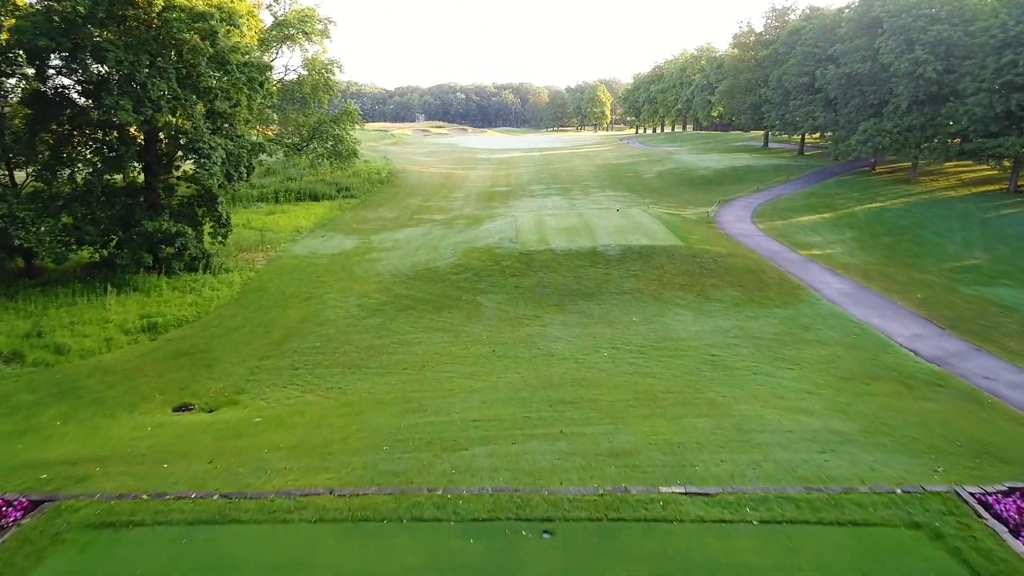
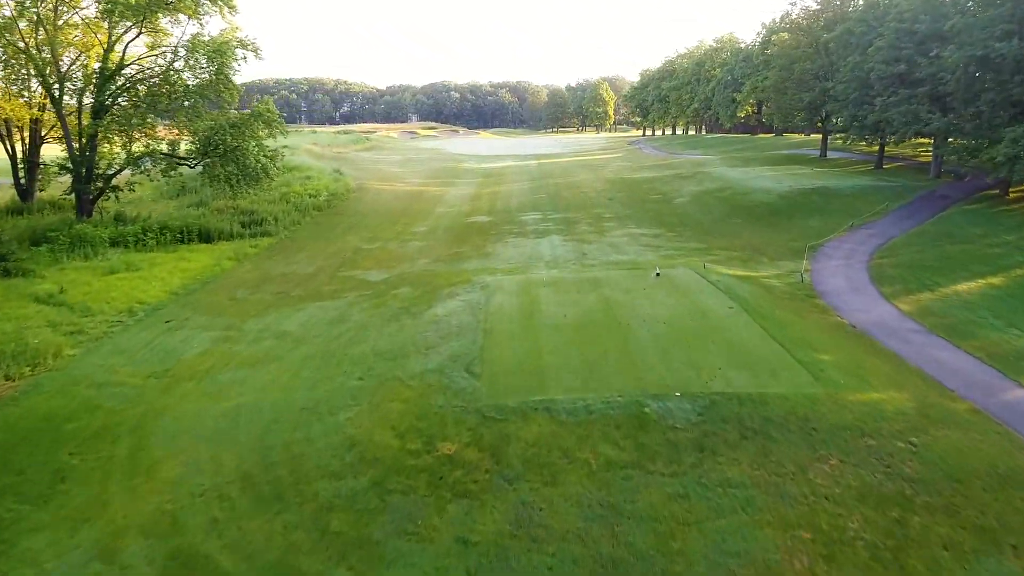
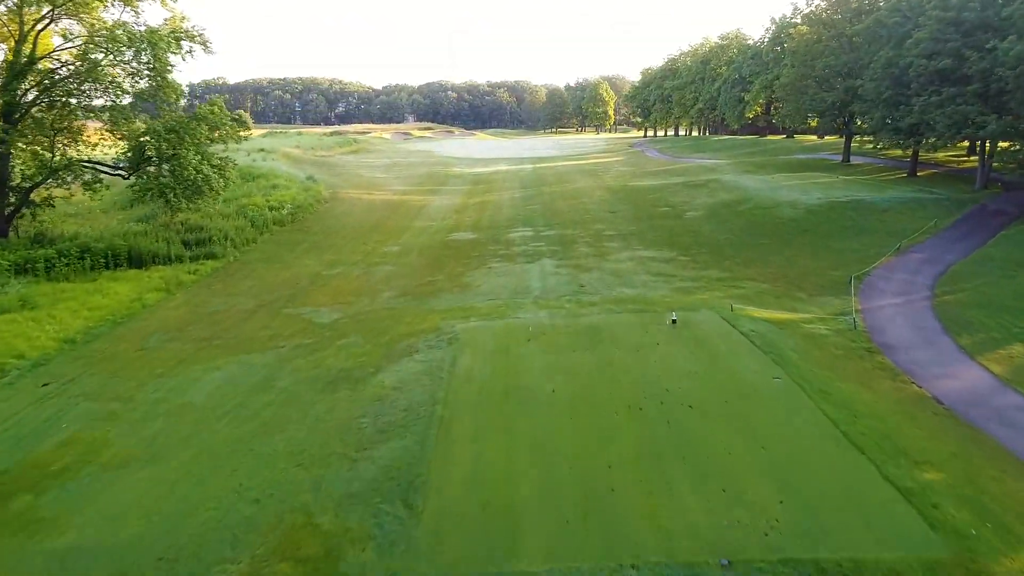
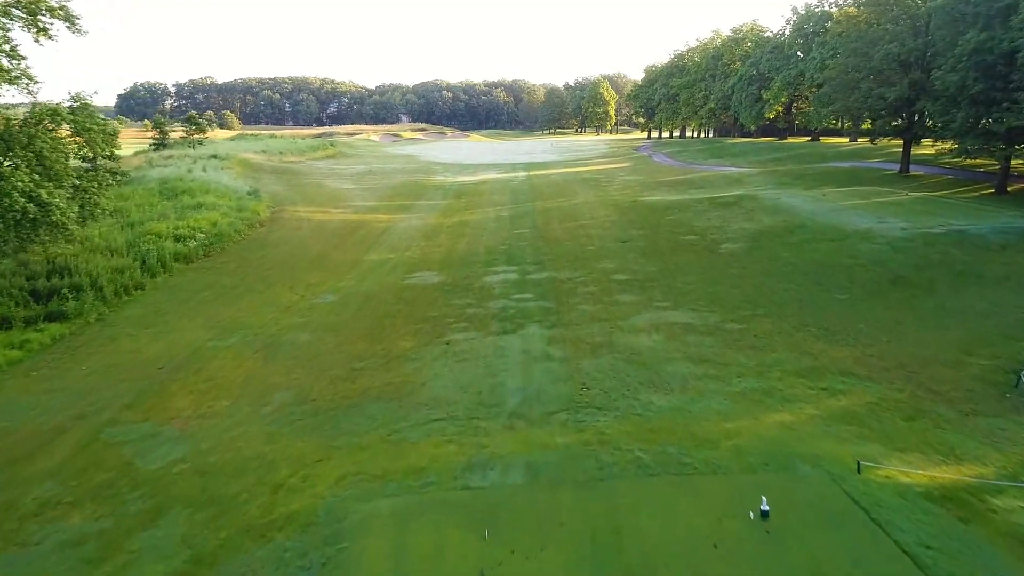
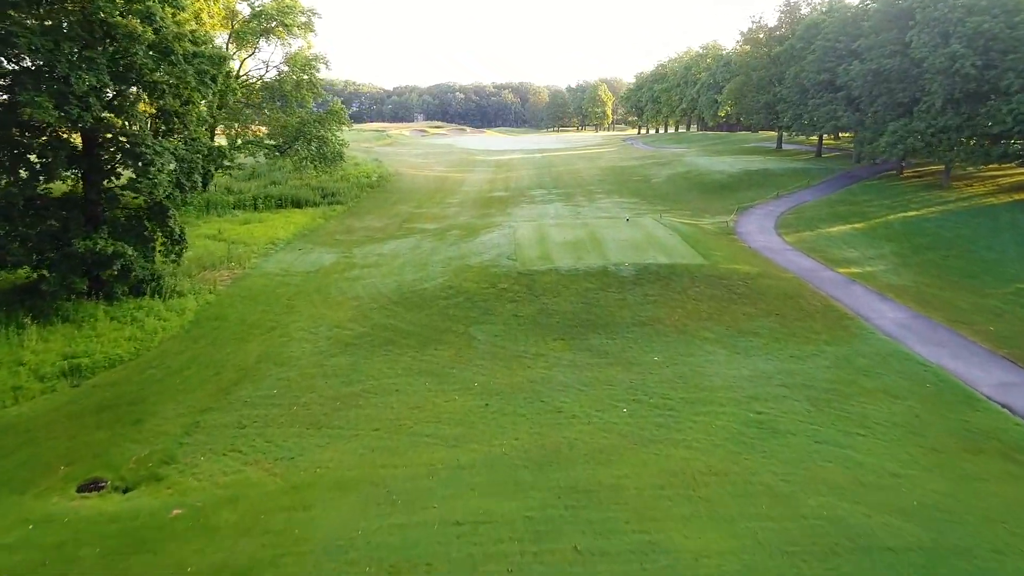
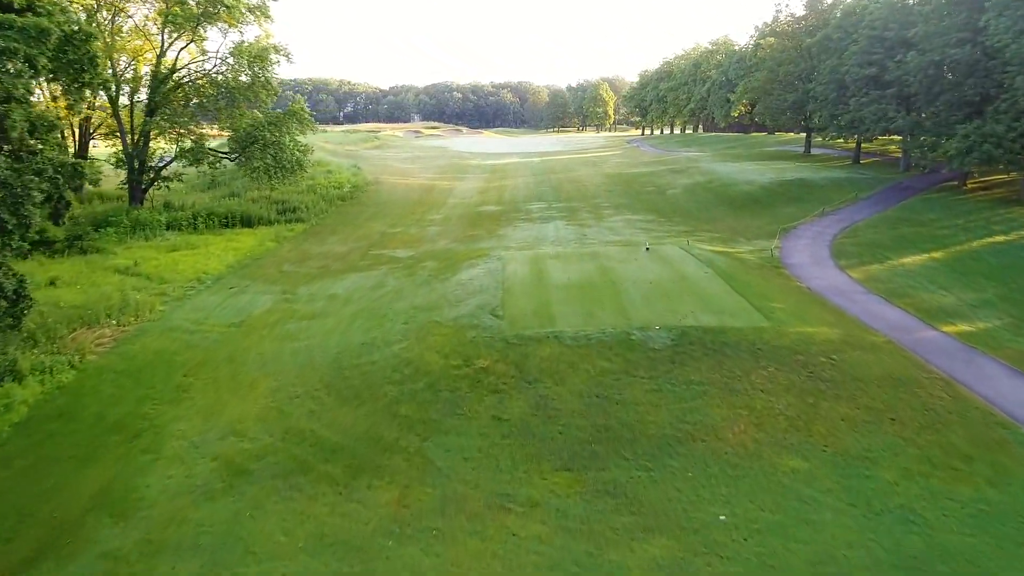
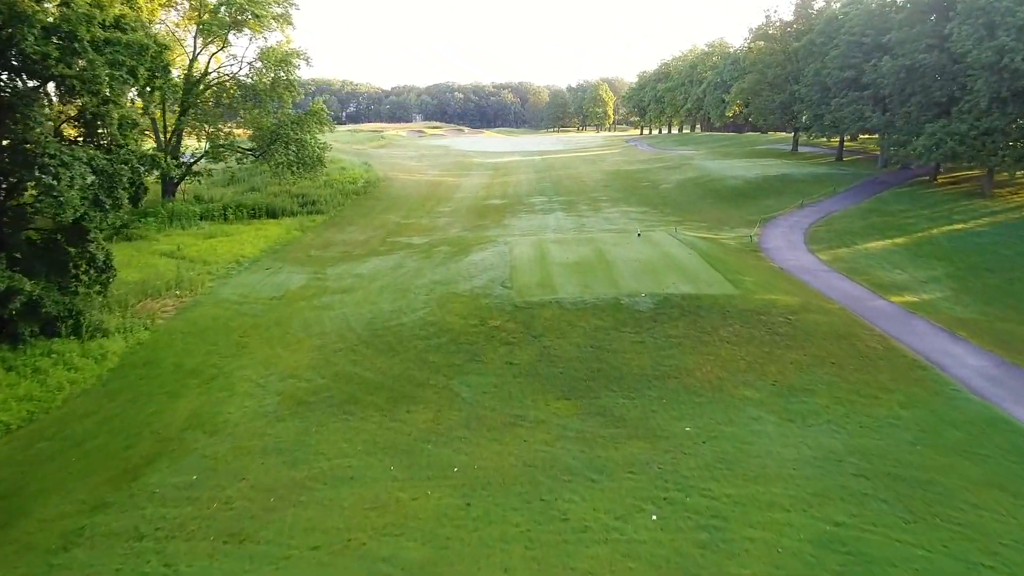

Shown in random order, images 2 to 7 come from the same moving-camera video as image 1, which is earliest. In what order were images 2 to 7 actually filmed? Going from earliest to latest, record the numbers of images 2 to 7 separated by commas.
5, 7, 6, 2, 3, 4
